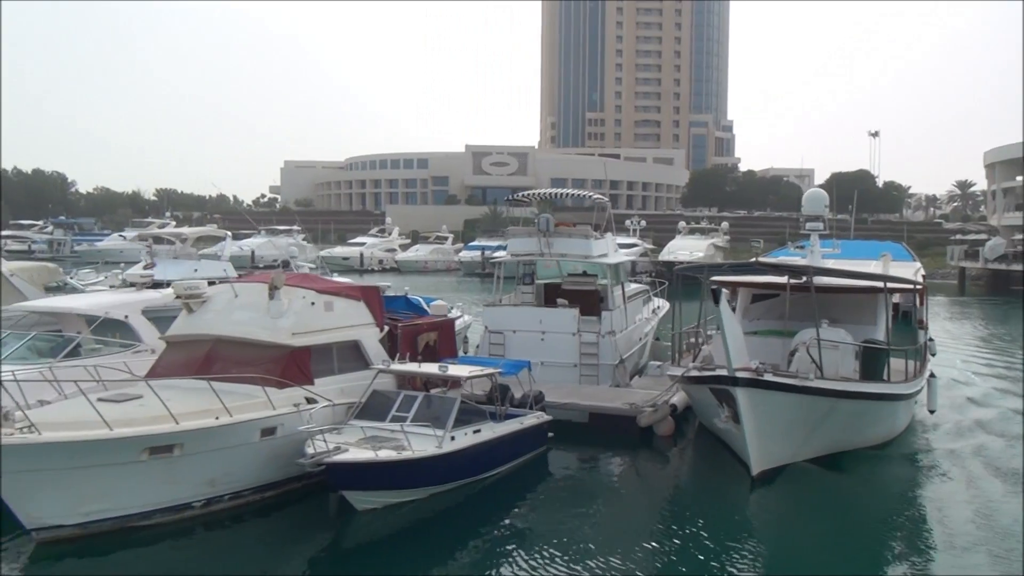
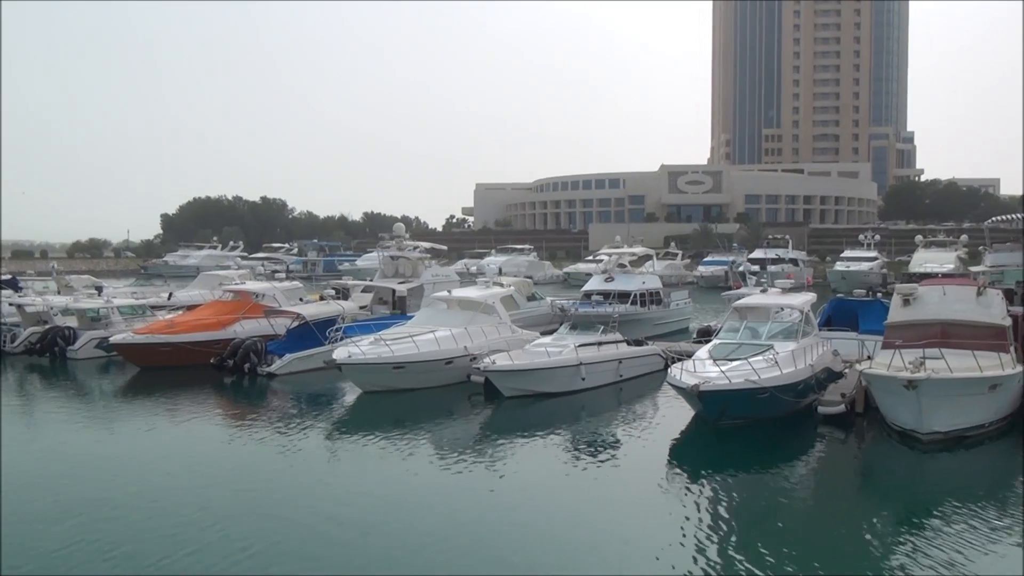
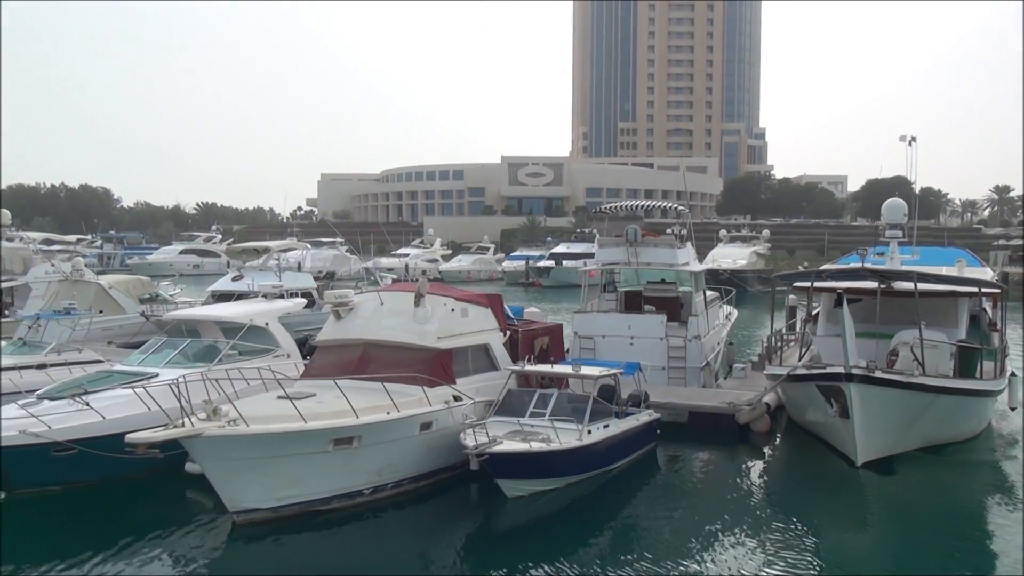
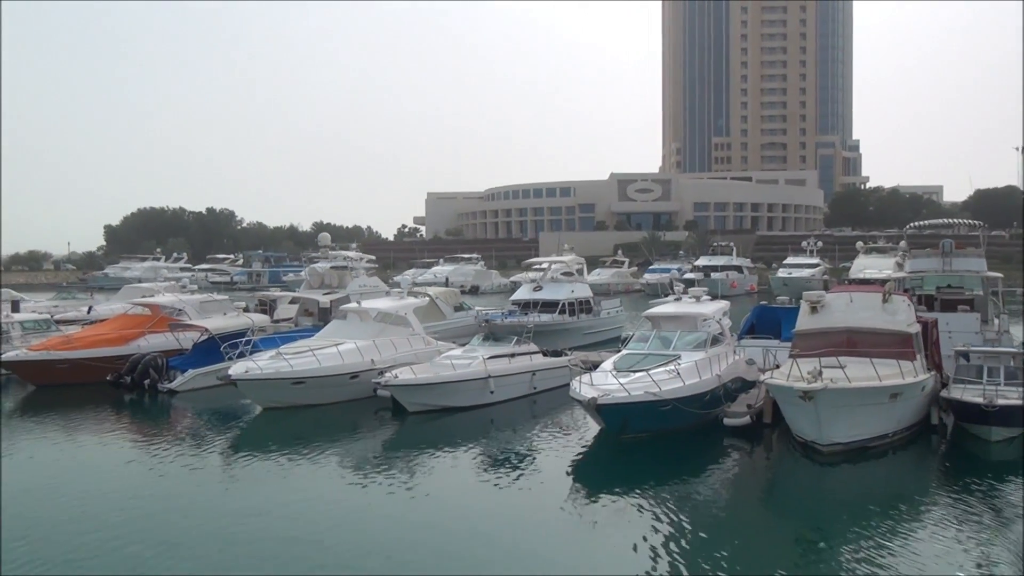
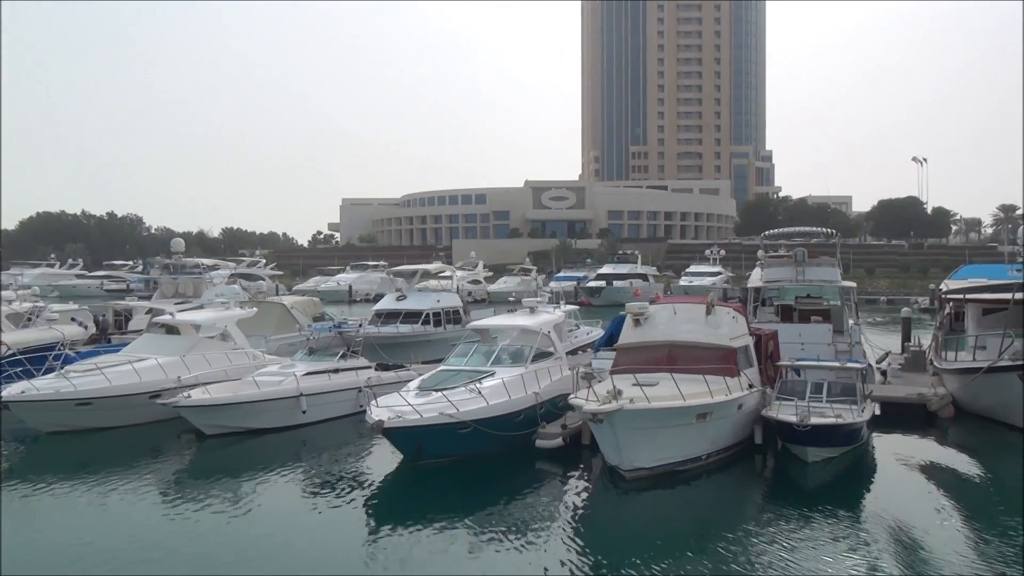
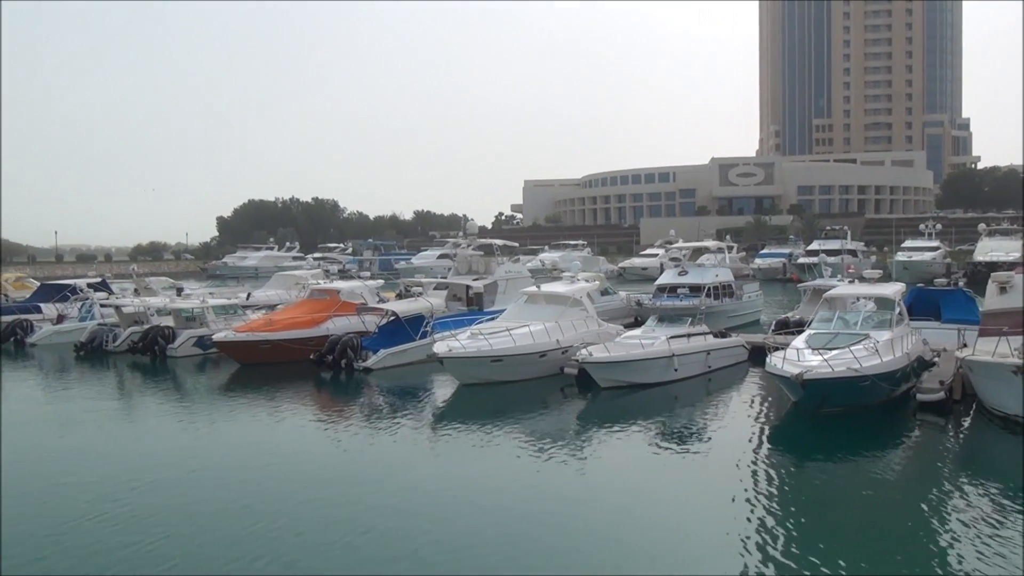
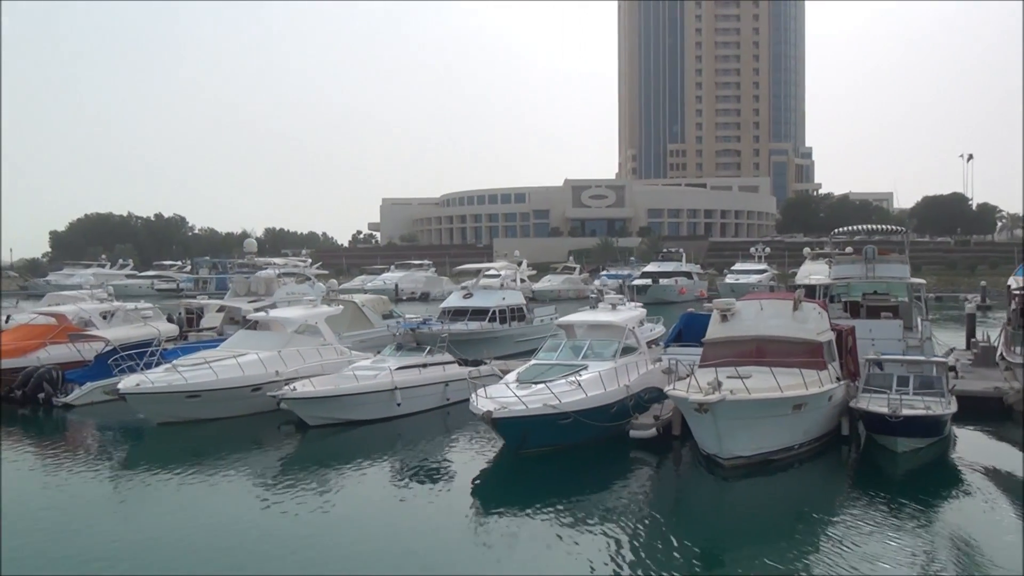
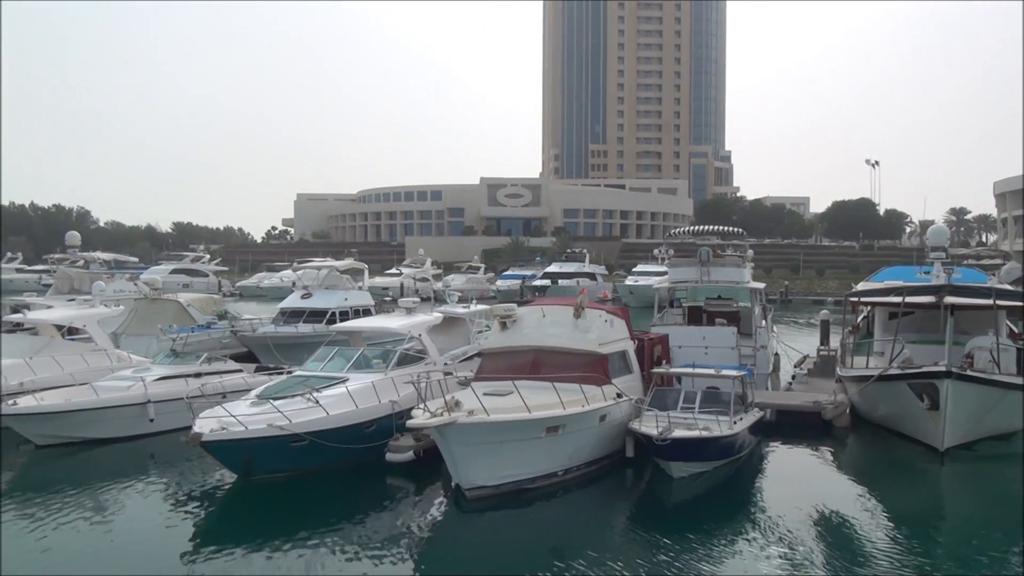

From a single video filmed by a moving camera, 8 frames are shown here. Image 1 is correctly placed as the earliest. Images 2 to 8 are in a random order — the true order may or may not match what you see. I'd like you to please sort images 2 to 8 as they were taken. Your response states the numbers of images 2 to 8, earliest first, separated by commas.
3, 8, 5, 7, 4, 2, 6
